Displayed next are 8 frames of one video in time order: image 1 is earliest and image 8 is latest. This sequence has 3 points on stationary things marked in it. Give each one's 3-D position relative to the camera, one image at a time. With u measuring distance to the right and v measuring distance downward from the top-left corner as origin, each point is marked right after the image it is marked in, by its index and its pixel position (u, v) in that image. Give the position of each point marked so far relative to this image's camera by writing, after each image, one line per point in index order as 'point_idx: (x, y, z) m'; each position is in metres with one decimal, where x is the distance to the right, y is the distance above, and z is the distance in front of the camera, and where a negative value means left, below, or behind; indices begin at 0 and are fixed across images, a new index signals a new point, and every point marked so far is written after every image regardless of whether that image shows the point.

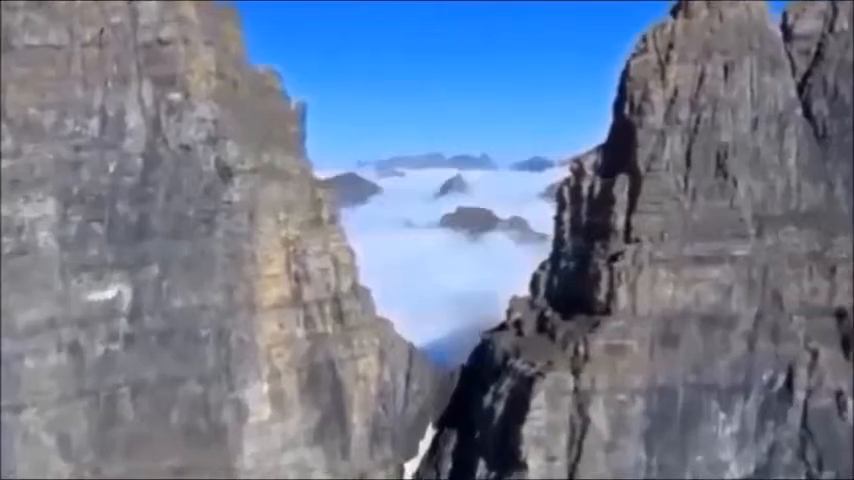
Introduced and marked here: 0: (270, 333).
0: (-1.2, -0.7, +11.3) m
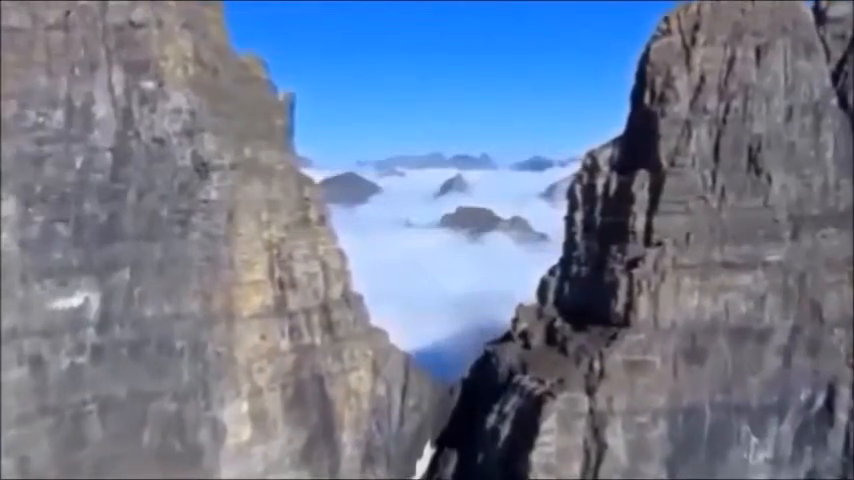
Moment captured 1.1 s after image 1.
0: (-1.3, -0.7, +10.2) m
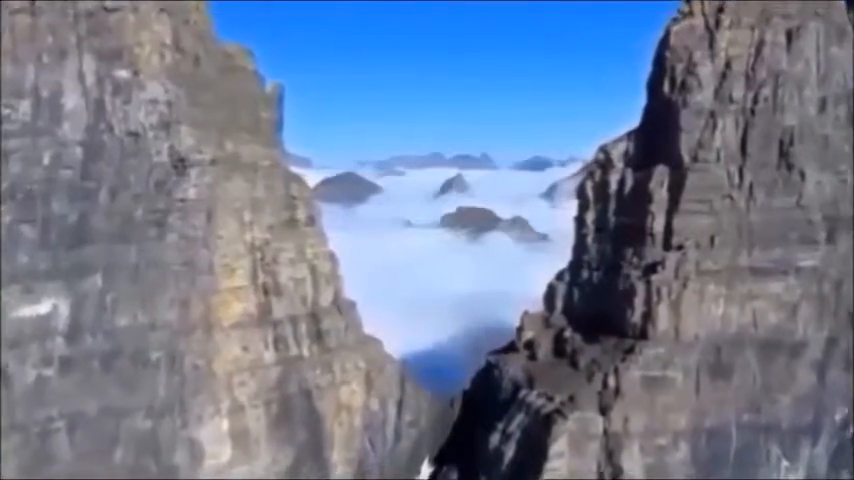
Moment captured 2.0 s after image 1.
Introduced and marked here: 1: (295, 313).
0: (-1.3, -0.7, +9.4) m
1: (-0.9, -0.5, +9.7) m
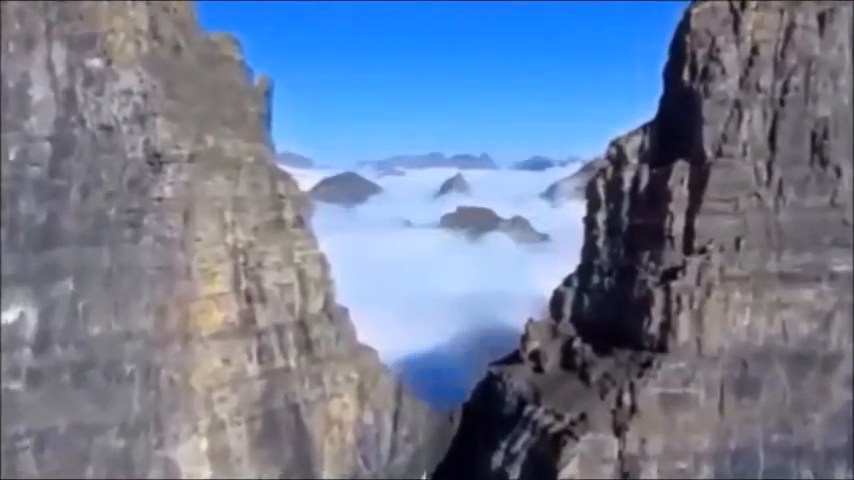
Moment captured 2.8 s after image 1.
0: (-1.3, -0.8, +8.6) m
1: (-0.9, -0.5, +8.9) m
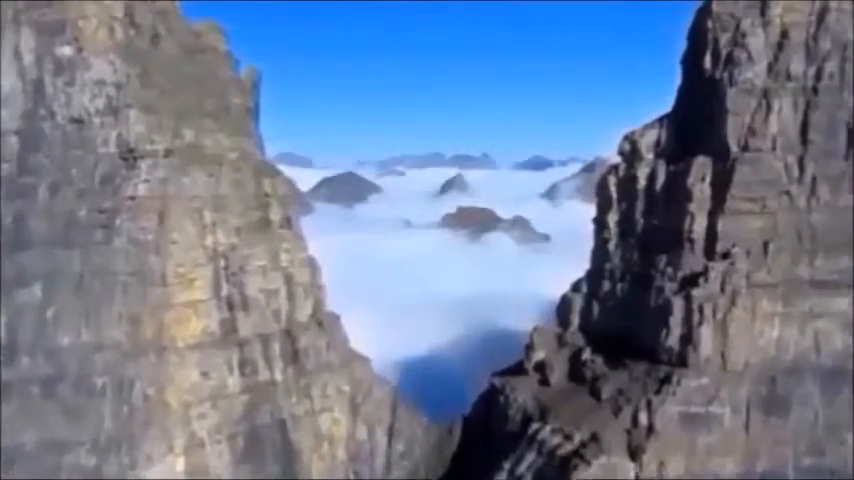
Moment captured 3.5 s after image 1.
0: (-1.3, -0.8, +7.9) m
1: (-0.9, -0.5, +8.2) m
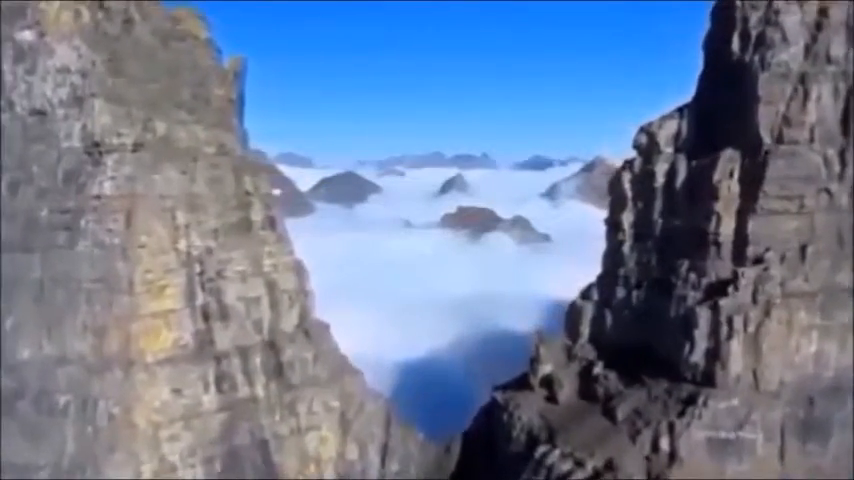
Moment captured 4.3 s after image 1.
0: (-1.3, -0.8, +7.2) m
1: (-0.9, -0.5, +7.5) m
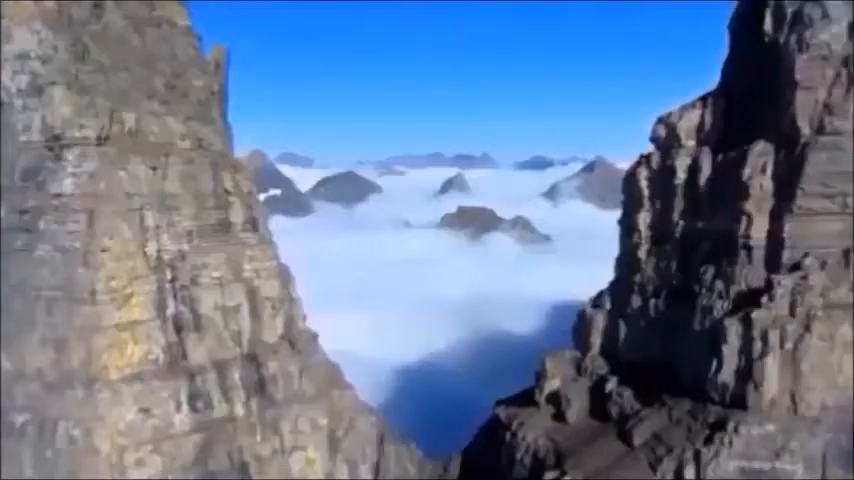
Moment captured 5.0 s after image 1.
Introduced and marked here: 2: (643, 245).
0: (-1.4, -0.8, +6.5) m
1: (-1.0, -0.5, +6.8) m
2: (+1.3, 0.0, +9.4) m
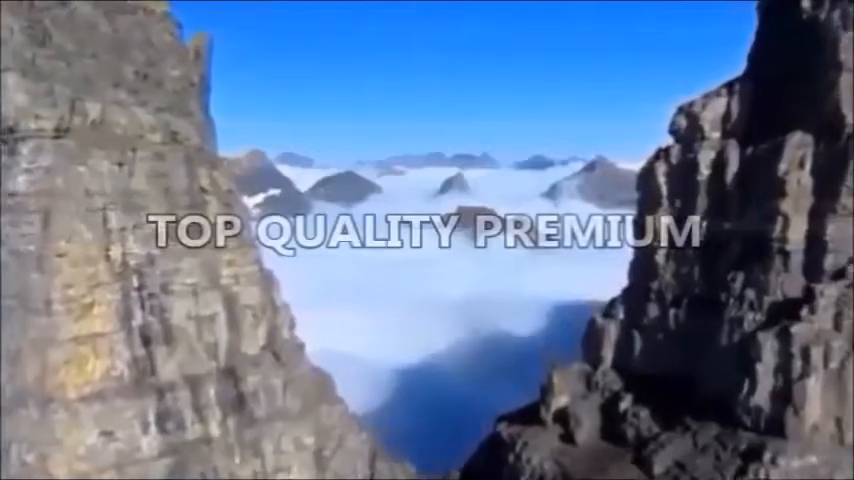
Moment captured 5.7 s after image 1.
0: (-1.4, -0.8, +5.9) m
1: (-1.0, -0.6, +6.2) m
2: (+1.3, 0.0, +8.8) m
